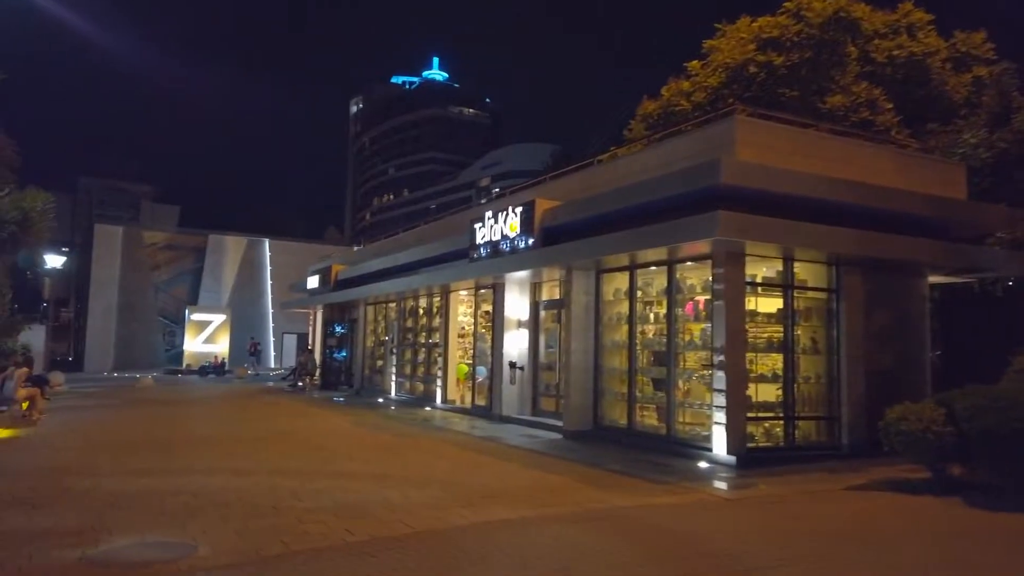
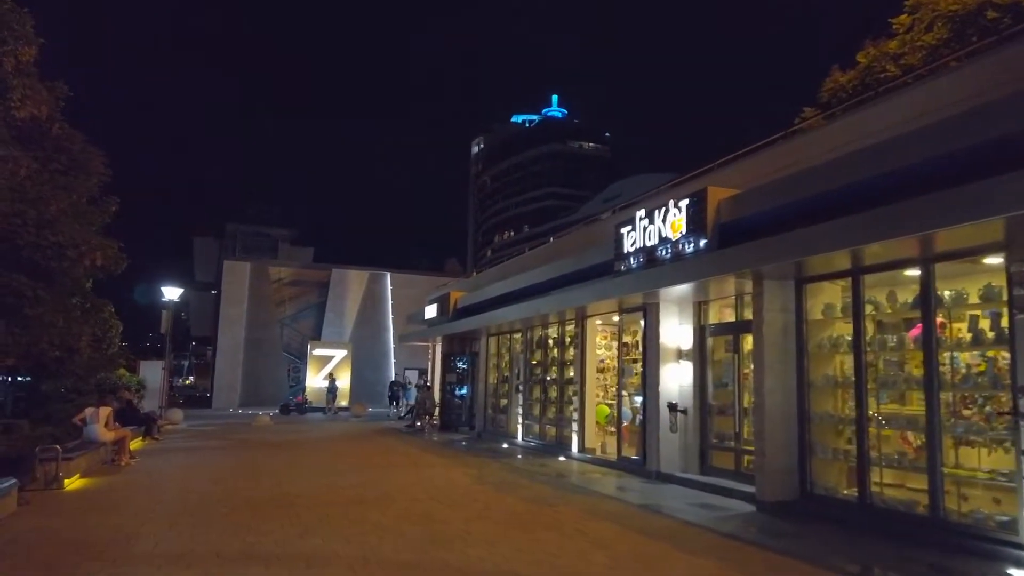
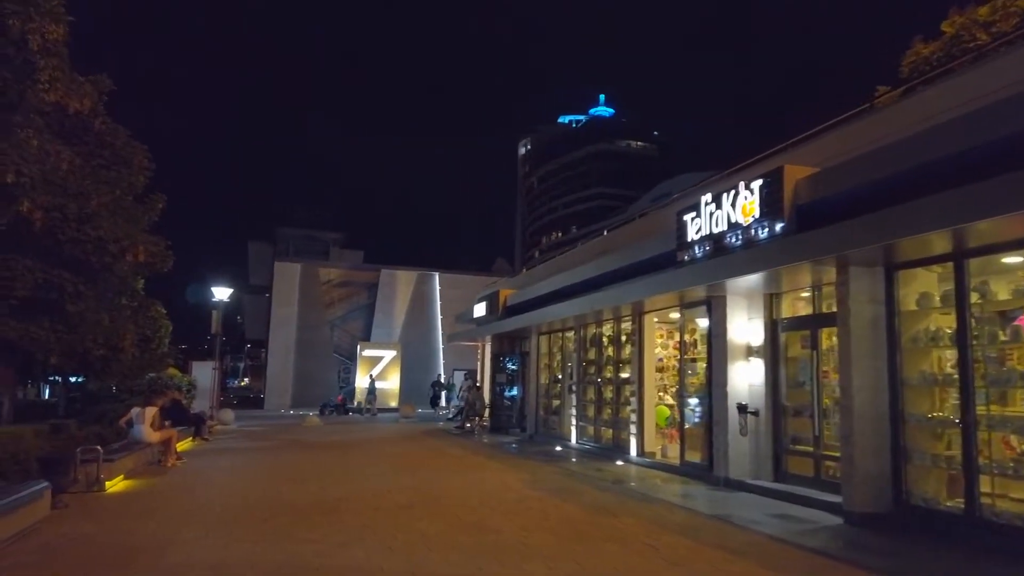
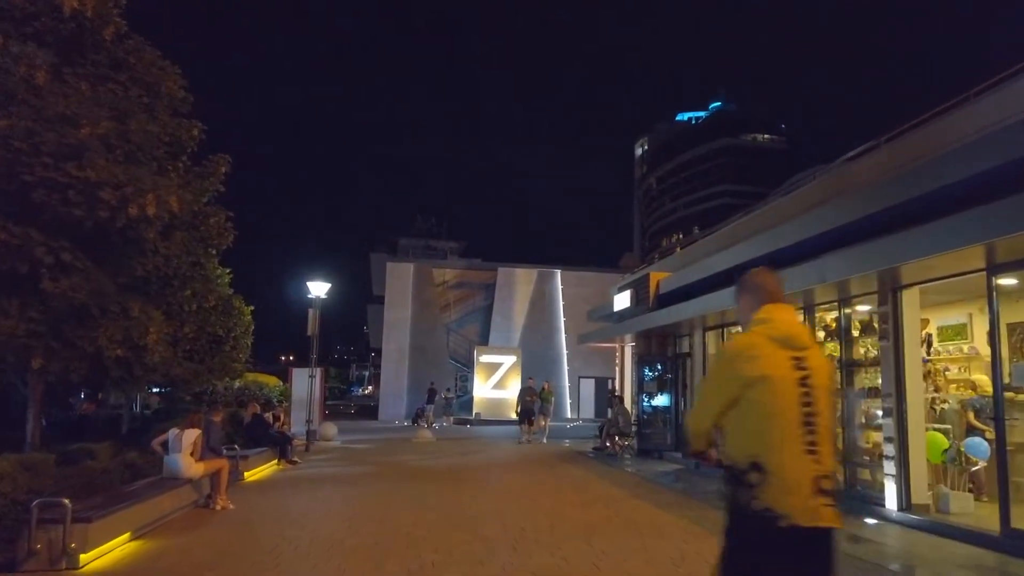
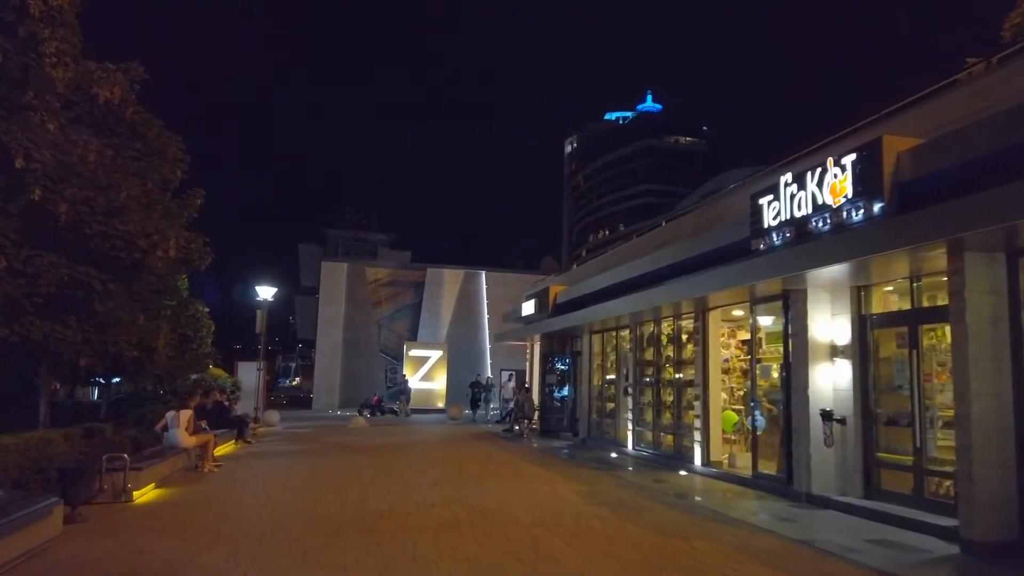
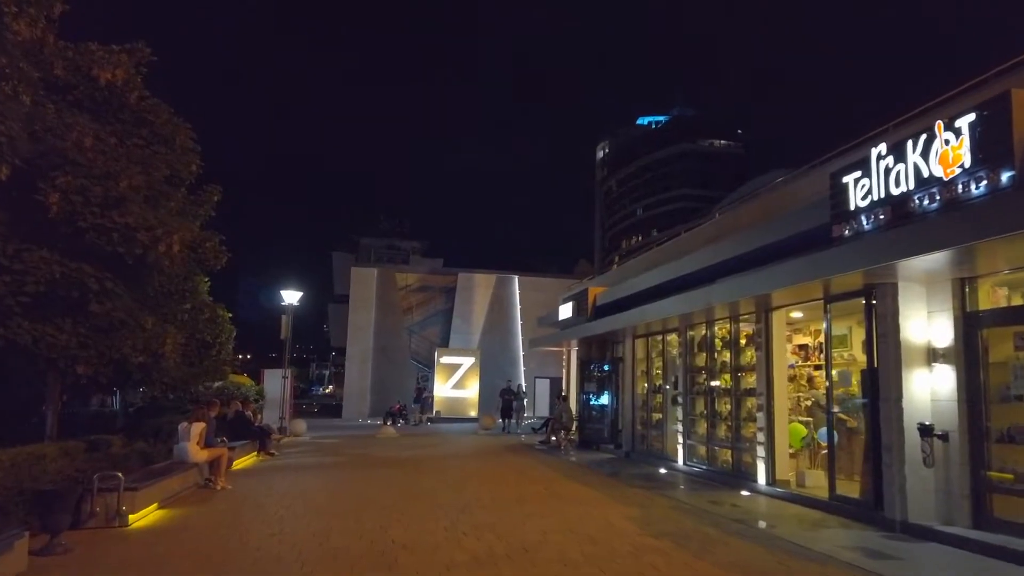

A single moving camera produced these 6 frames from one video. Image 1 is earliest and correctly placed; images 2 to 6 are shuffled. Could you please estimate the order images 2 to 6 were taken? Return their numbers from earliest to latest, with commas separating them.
2, 3, 5, 6, 4
